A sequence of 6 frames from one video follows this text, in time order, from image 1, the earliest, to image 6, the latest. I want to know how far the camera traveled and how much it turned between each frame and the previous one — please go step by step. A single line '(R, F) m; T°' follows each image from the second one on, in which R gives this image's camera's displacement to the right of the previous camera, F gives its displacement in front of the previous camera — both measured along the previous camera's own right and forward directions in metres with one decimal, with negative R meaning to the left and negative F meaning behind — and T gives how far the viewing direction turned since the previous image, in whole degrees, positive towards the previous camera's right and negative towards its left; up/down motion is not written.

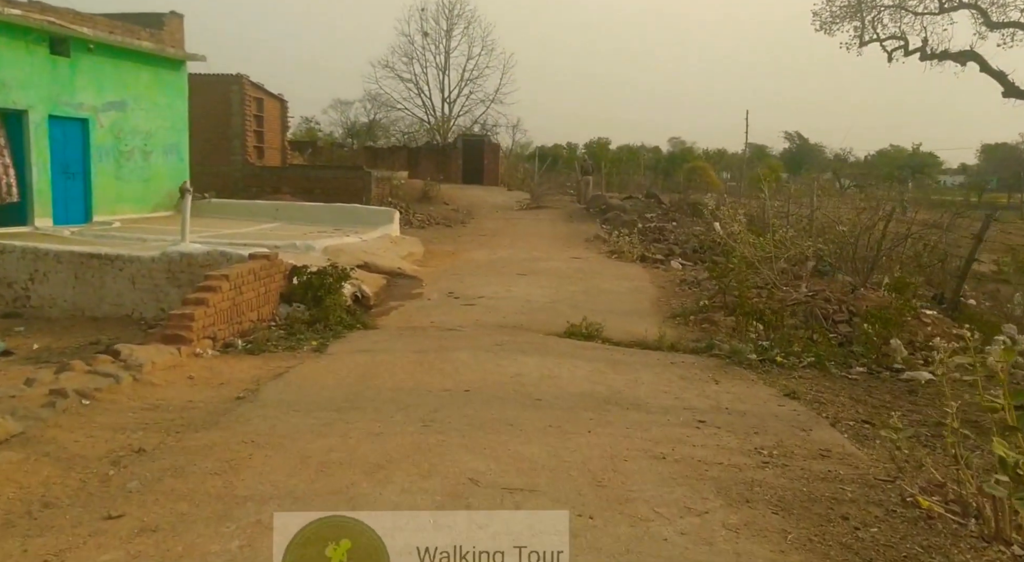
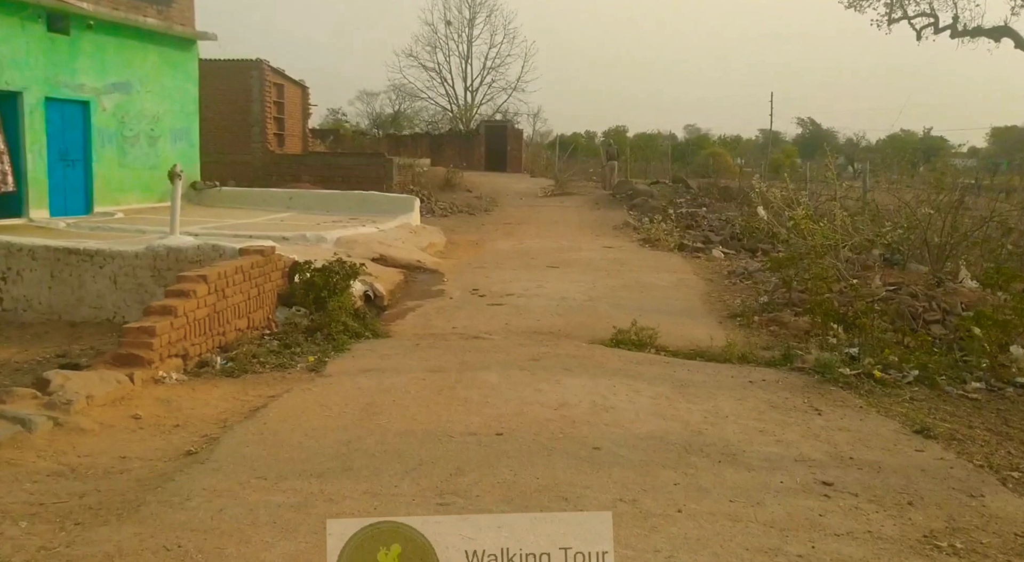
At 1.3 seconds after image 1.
(-0.1, +1.6) m; -2°
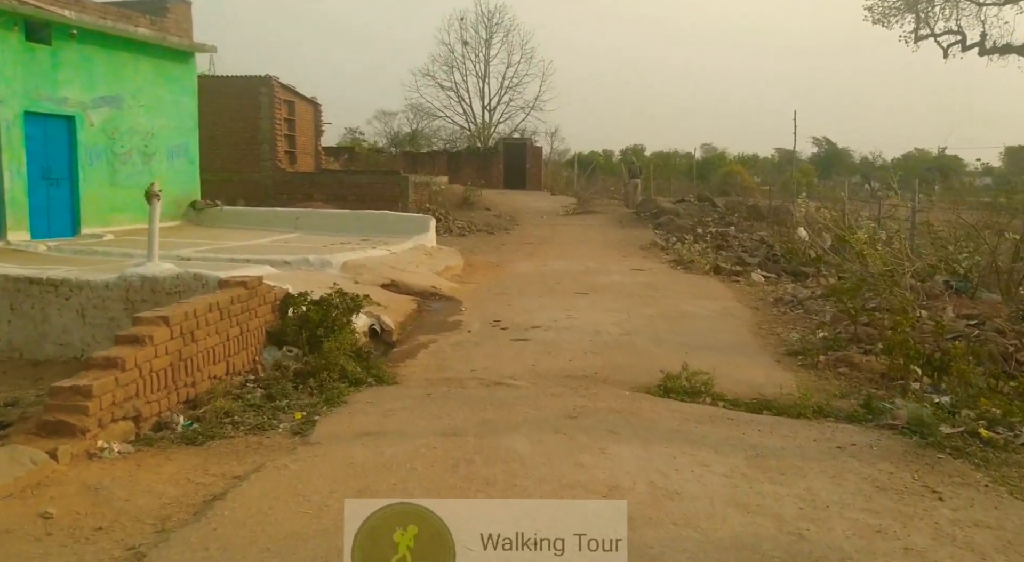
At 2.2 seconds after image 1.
(-0.1, +1.2) m; -1°
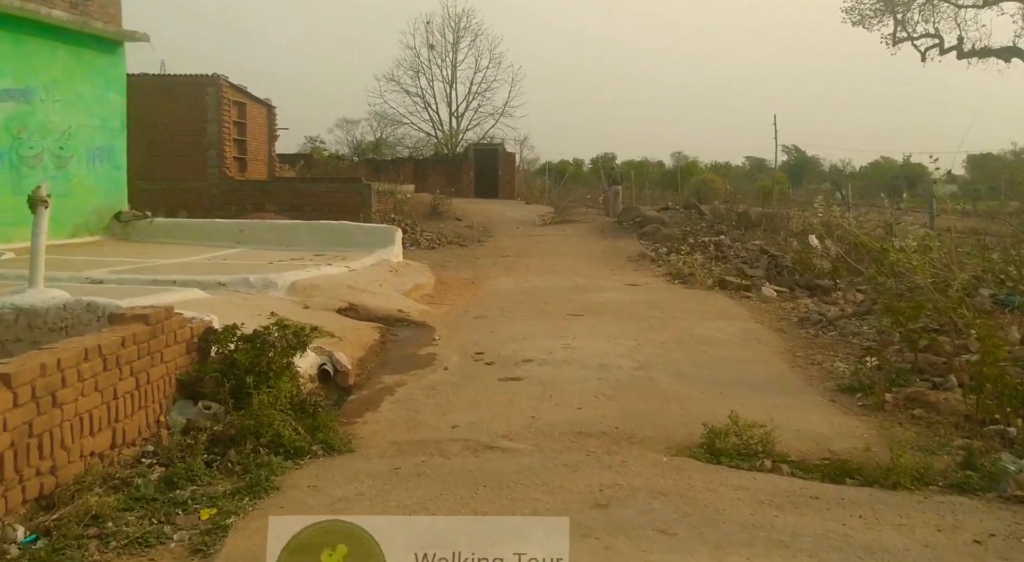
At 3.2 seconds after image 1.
(-0.2, +1.7) m; +2°
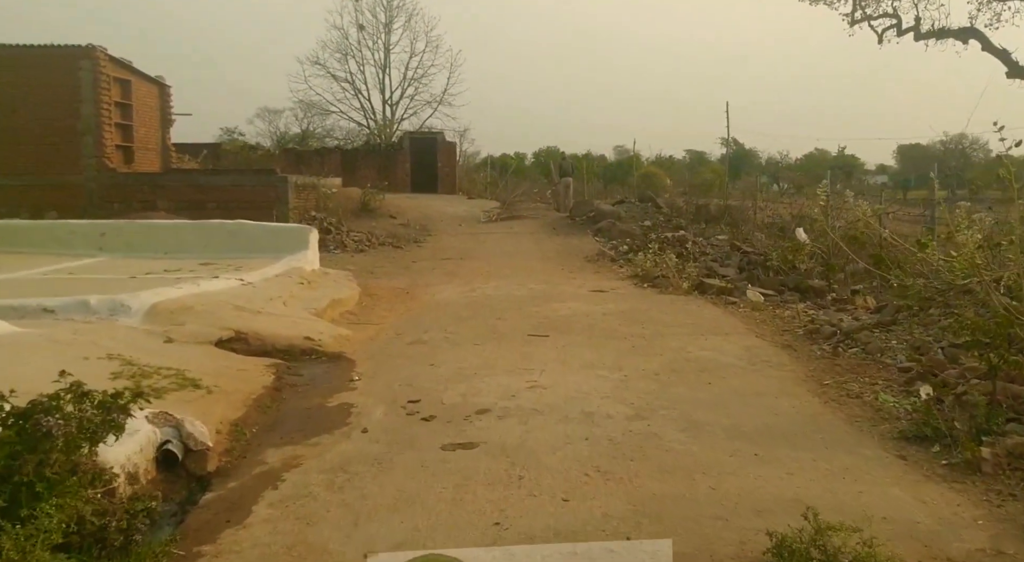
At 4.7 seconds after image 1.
(0.0, +2.2) m; +4°
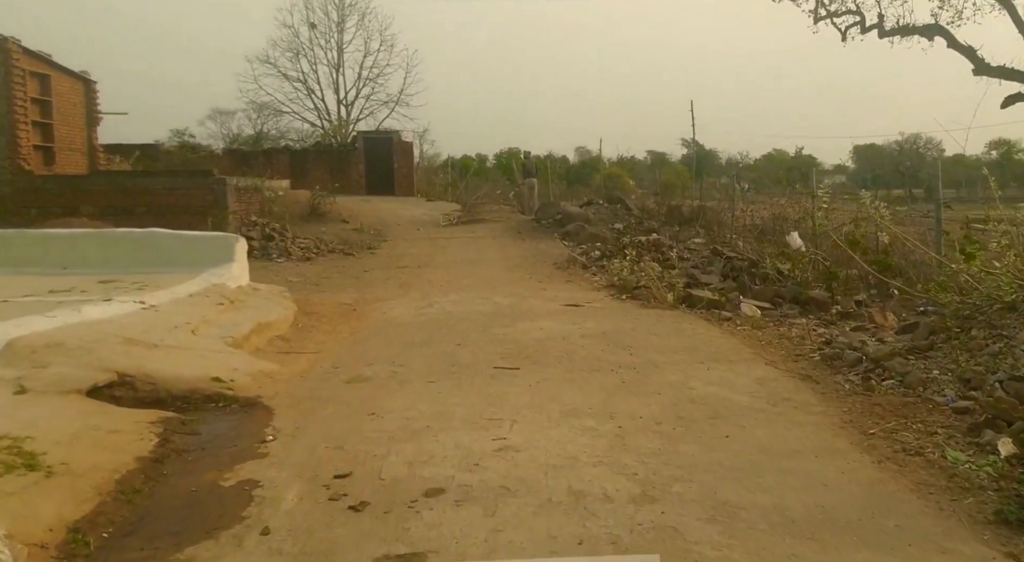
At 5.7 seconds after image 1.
(0.0, +1.4) m; +2°
